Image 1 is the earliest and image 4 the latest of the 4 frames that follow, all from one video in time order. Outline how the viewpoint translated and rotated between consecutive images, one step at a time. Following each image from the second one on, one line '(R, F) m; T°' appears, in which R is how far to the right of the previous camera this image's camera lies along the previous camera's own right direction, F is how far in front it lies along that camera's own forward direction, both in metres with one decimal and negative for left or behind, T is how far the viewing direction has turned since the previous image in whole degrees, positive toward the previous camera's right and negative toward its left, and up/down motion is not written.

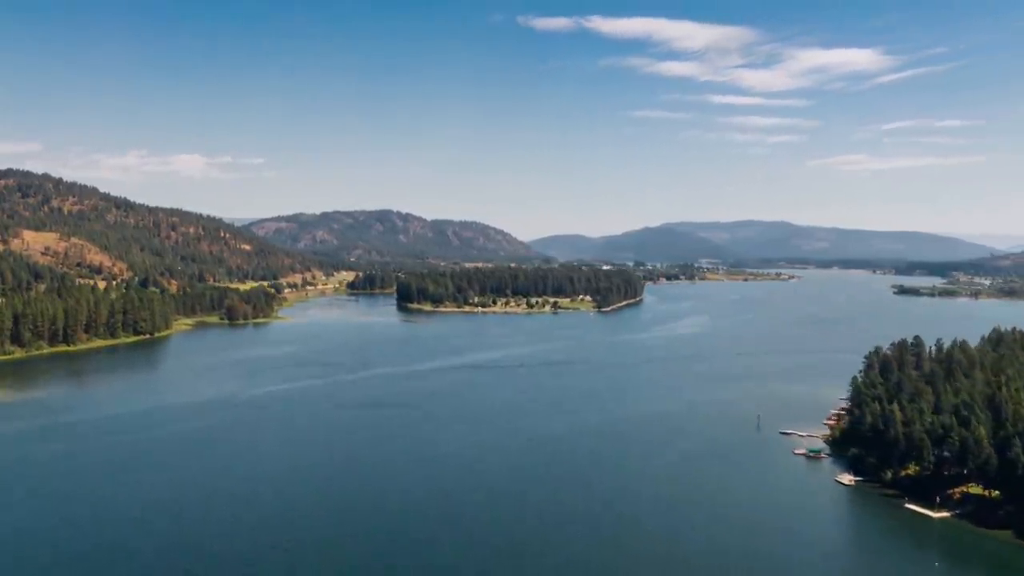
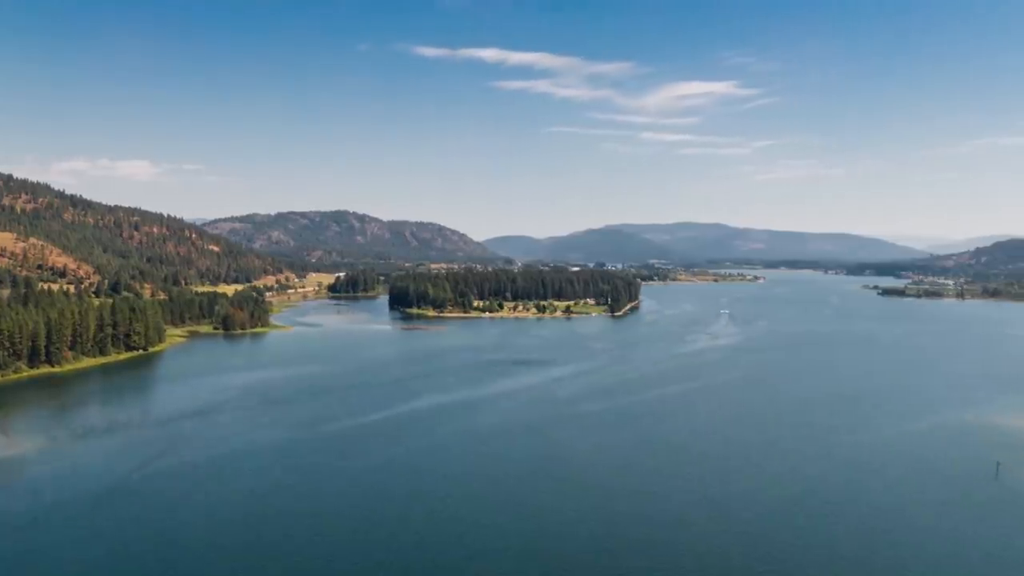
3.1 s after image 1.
(-3.1, +4.0) m; +3°
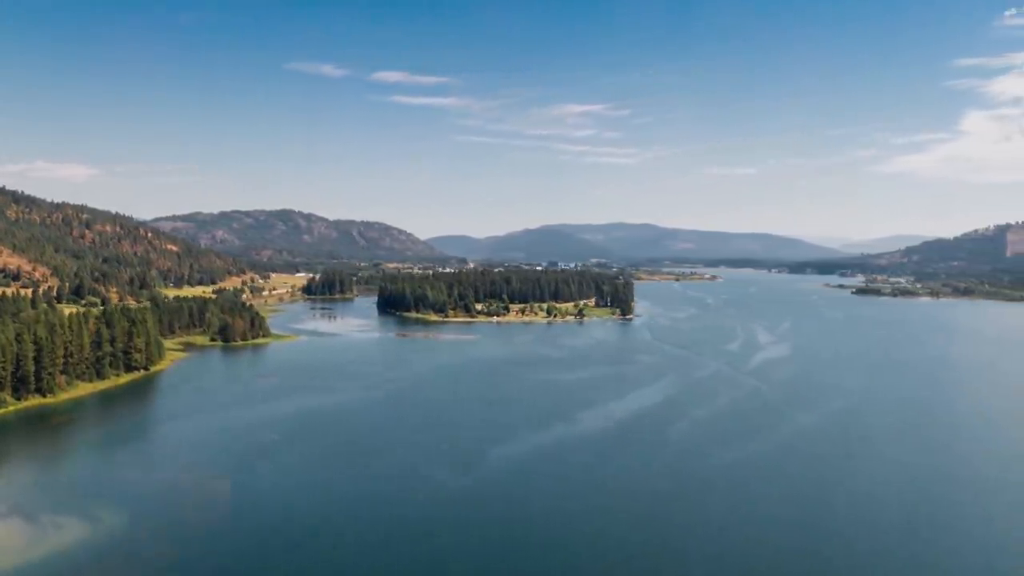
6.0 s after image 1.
(-3.3, +4.0) m; +3°
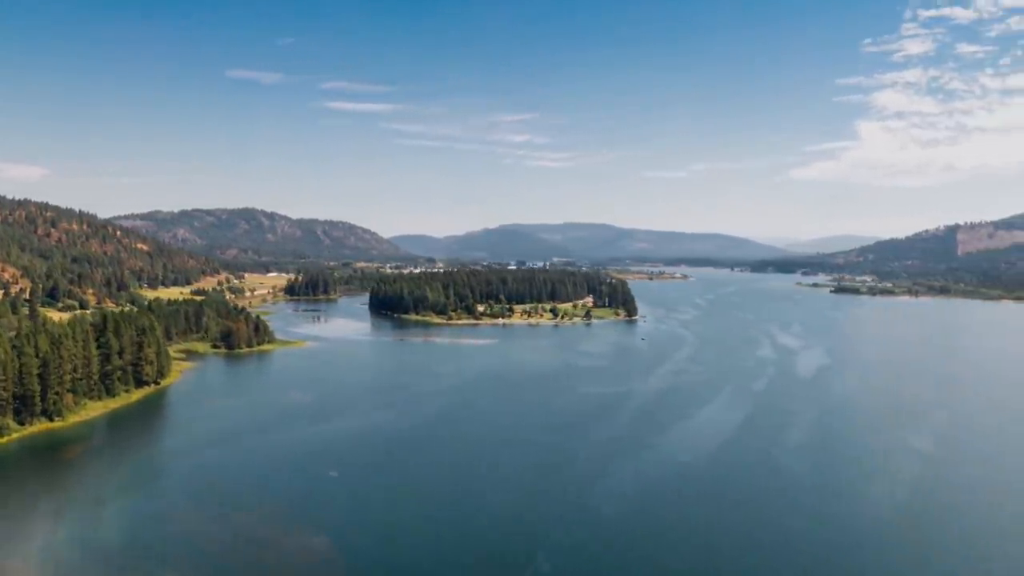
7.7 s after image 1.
(-2.1, +2.2) m; +2°
